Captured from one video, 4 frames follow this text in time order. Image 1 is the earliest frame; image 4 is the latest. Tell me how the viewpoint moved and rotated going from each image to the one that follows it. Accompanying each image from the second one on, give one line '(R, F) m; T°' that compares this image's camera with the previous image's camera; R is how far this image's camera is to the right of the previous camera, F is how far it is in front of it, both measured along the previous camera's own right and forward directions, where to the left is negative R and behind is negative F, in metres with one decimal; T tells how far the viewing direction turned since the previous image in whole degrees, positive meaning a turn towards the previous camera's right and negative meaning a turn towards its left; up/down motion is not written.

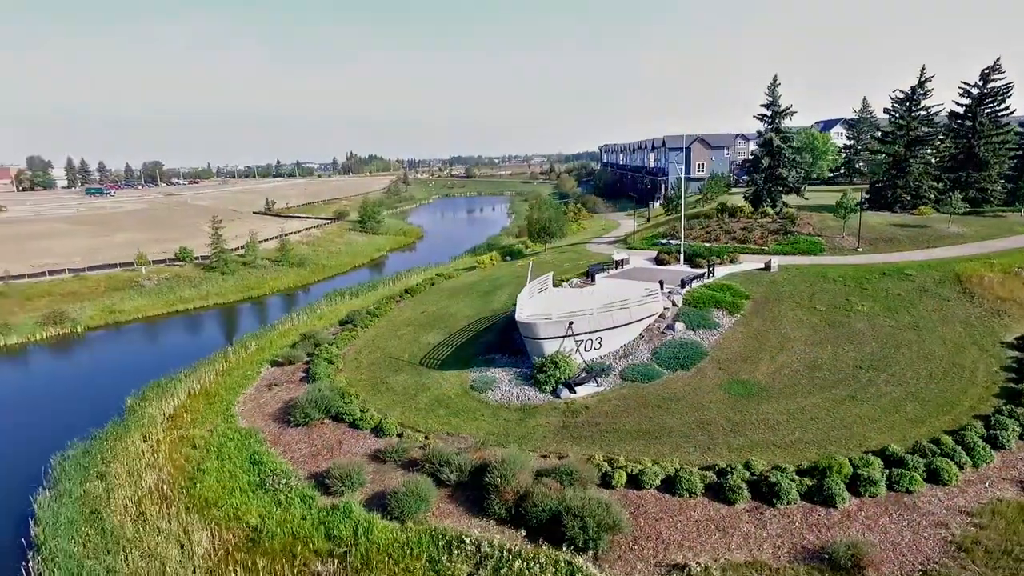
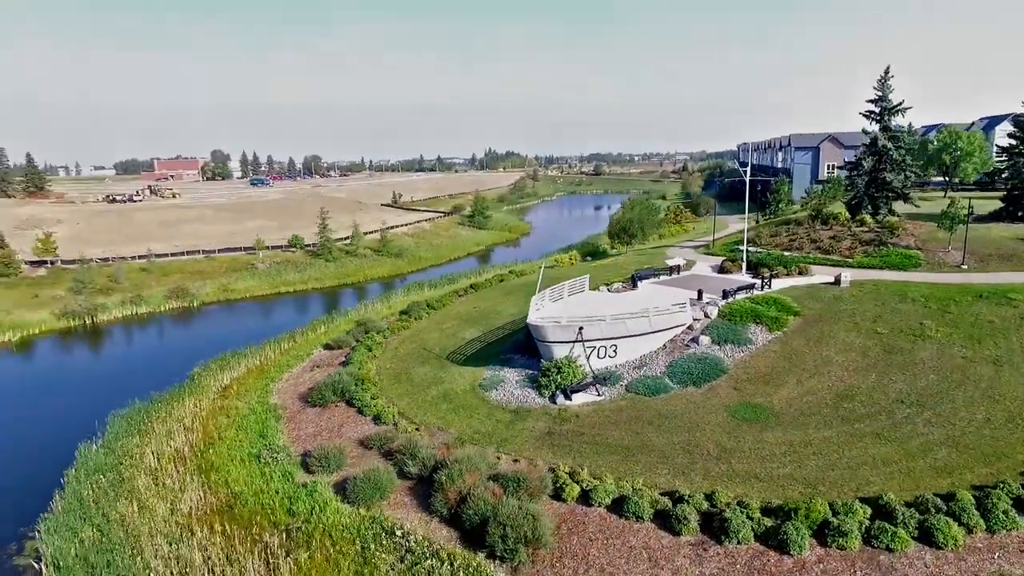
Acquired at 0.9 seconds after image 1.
(+4.2, +0.6) m; -13°
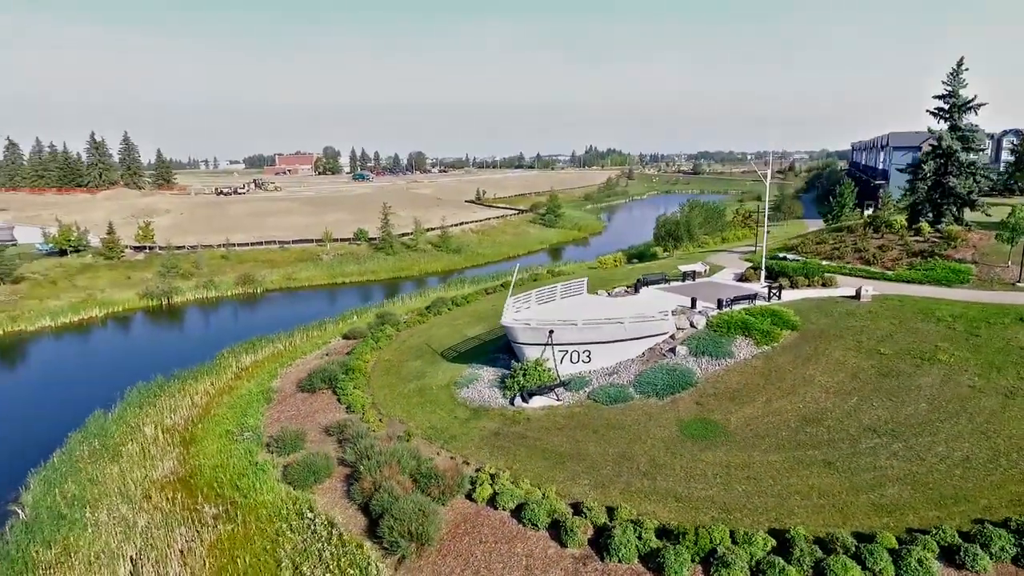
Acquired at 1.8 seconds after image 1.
(+4.4, +0.2) m; -10°
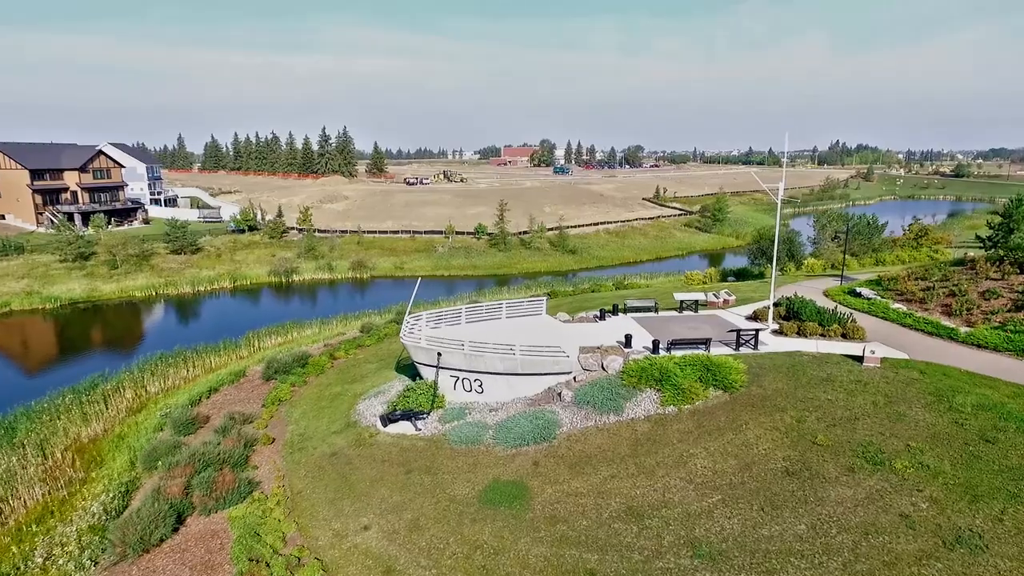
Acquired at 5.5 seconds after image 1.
(+10.0, +3.7) m; -21°
